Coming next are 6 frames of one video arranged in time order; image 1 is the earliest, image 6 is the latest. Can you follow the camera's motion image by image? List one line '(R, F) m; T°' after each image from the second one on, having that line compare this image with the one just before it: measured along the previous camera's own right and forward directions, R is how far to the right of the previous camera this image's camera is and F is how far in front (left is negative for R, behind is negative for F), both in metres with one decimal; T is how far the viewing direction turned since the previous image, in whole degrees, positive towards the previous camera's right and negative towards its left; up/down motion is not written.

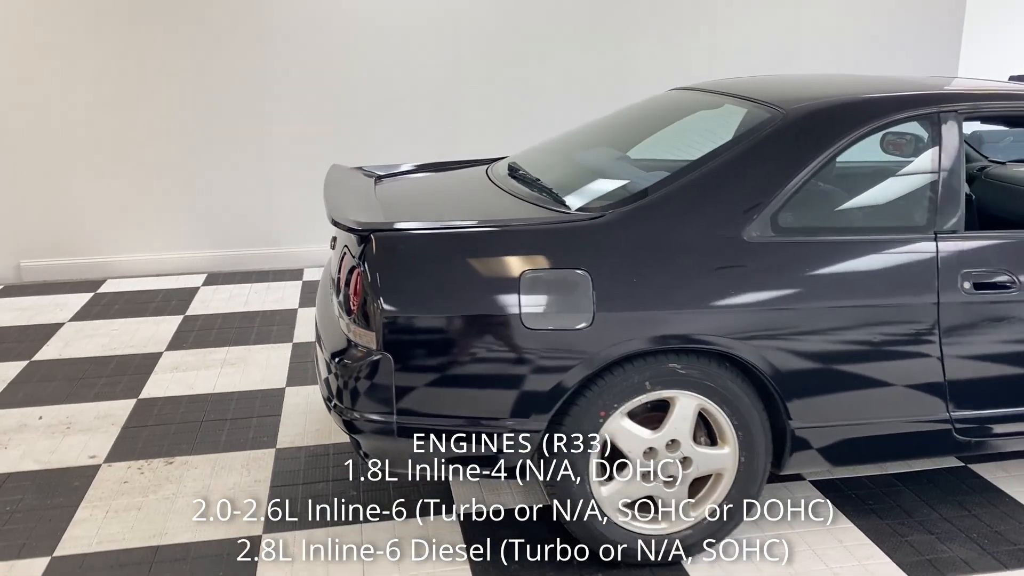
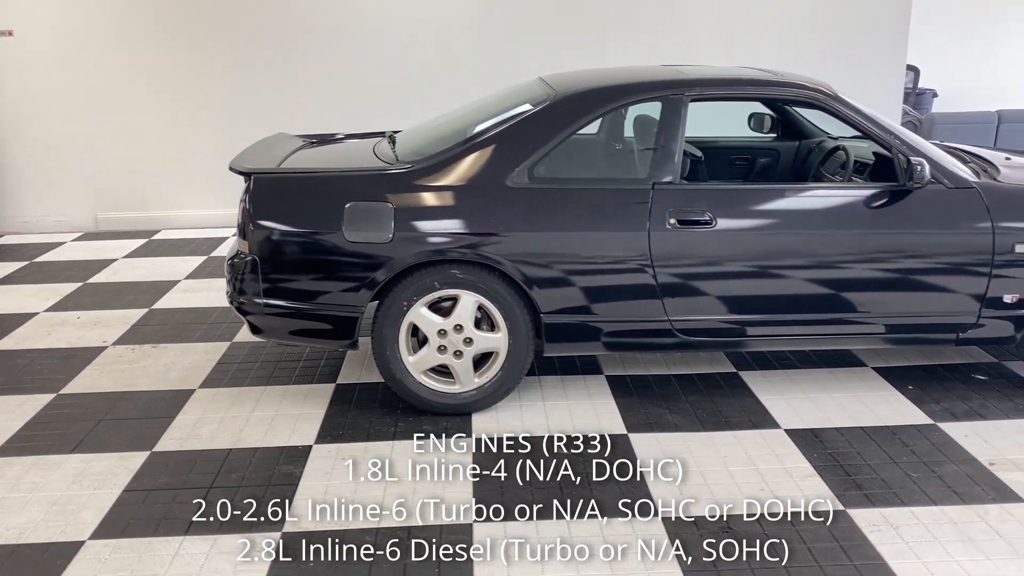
(+0.9, -0.8) m; -7°
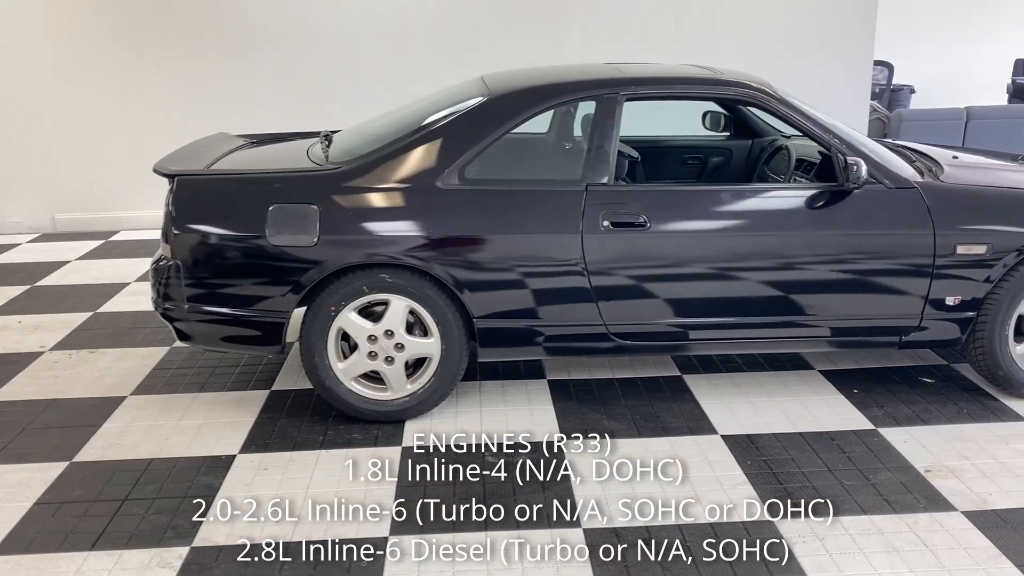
(+0.2, +0.1) m; 0°
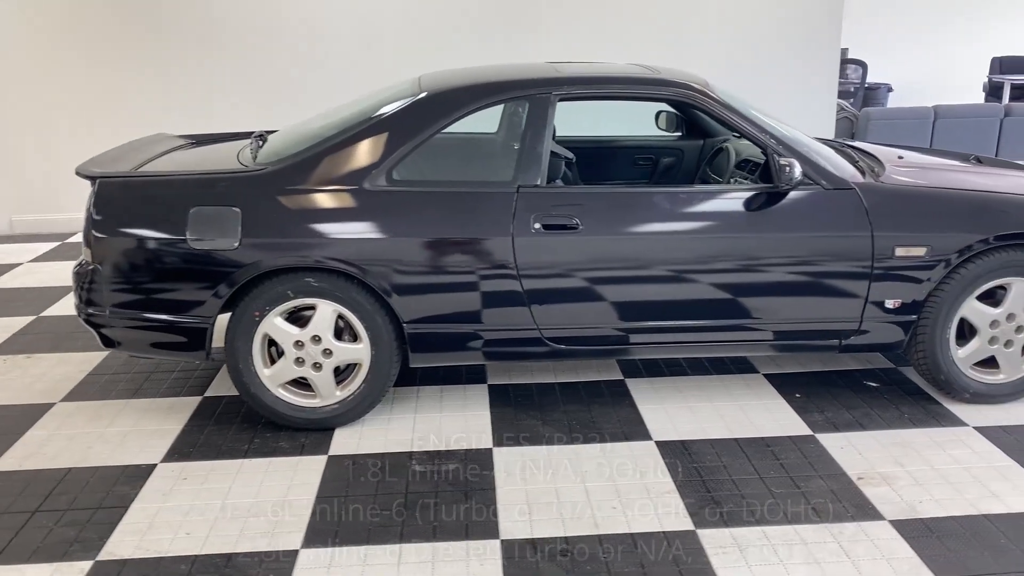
(+0.2, +0.1) m; 0°
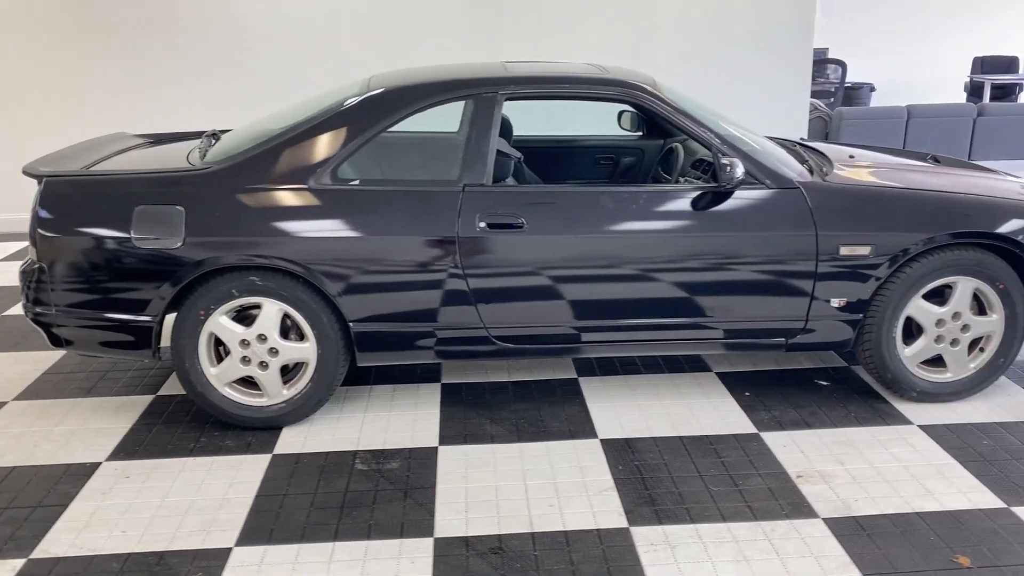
(+0.2, 0.0) m; 0°
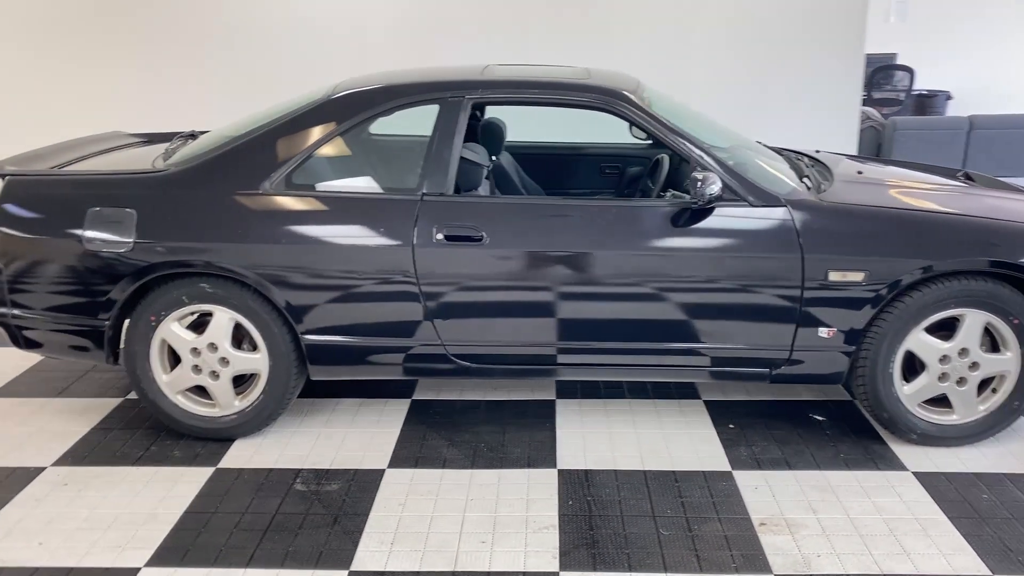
(+0.4, +0.2) m; -5°
